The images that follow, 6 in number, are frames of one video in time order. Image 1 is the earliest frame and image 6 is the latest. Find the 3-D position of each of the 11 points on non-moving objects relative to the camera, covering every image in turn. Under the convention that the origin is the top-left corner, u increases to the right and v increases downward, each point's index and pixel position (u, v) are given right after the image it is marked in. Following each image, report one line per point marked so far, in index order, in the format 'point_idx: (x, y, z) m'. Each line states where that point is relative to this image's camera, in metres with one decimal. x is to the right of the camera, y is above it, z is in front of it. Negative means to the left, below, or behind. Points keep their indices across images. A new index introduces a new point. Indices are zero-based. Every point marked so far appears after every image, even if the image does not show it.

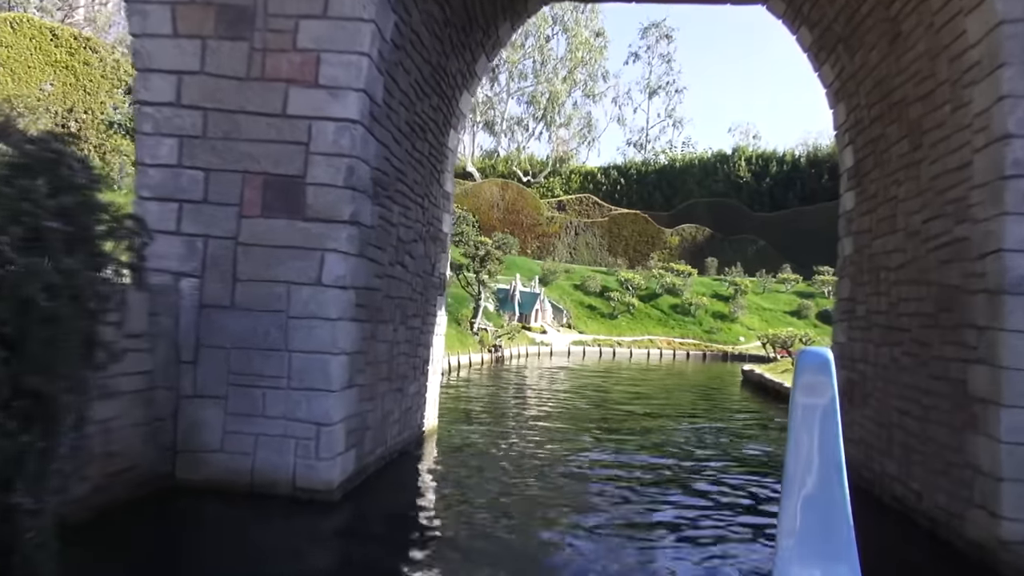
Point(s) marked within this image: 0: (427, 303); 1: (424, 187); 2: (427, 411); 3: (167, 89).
0: (-1.4, -0.2, +12.6) m
1: (-1.3, +1.5, +12.0) m
2: (-1.4, -2.1, +13.4) m
3: (-3.8, +2.2, +8.6) m
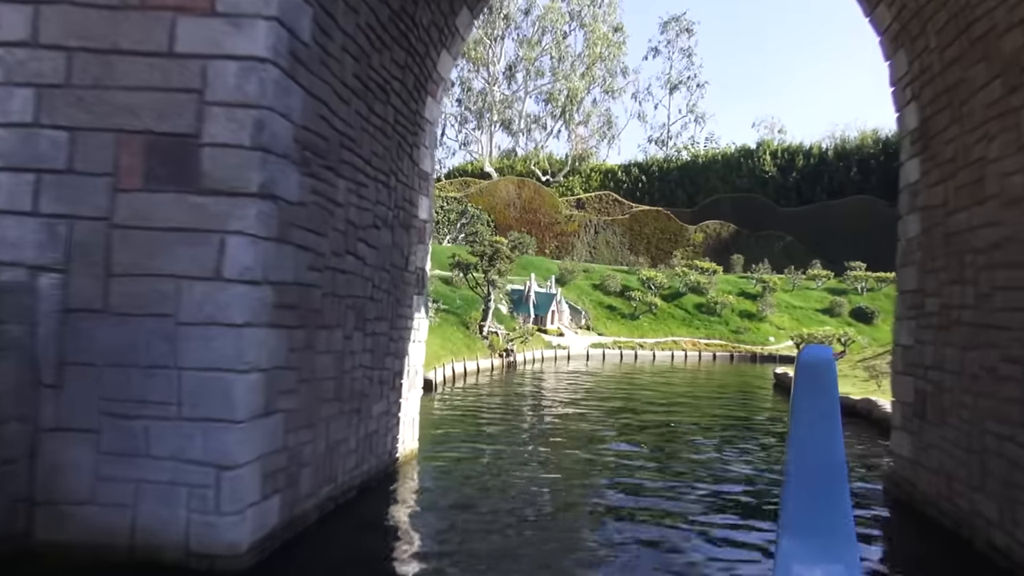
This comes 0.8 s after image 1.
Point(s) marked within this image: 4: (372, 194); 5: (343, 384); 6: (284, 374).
0: (-1.5, -0.2, +10.5) m
1: (-1.5, +1.6, +9.8) m
2: (-1.5, -2.1, +11.2) m
3: (-4.1, +2.2, +6.5) m
4: (-1.7, +1.1, +9.2) m
5: (-1.8, -1.0, +8.6) m
6: (-2.0, -0.8, +7.0) m
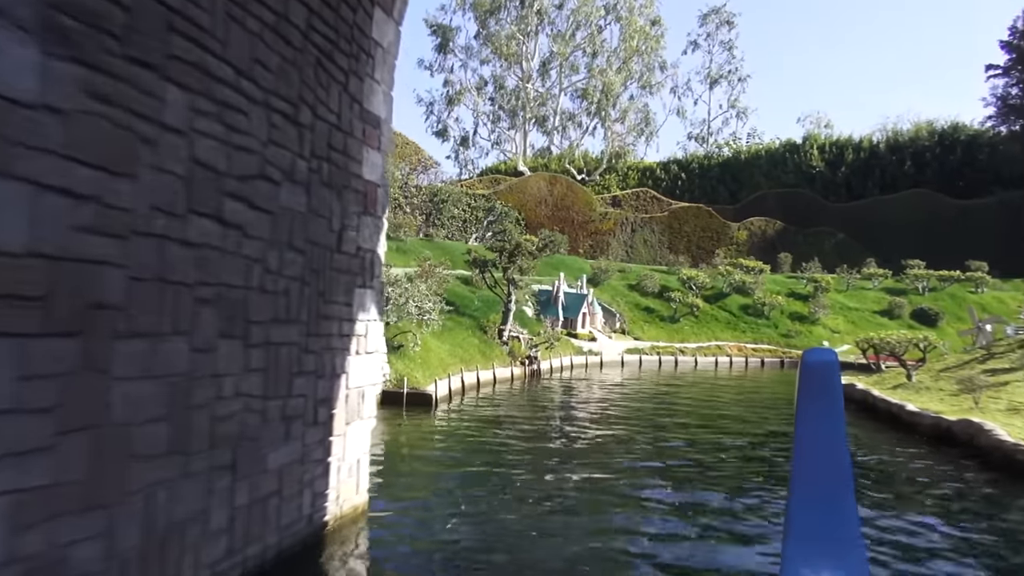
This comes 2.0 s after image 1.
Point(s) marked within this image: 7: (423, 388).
0: (-1.7, -0.1, +7.2) m
1: (-1.8, +1.7, +6.5) m
2: (-1.7, -2.0, +7.9) m
3: (-4.5, +2.3, +3.4) m
4: (-1.9, +1.2, +5.9) m
5: (-2.1, -0.9, +5.3) m
6: (-2.4, -0.6, +3.7) m
7: (-2.1, -2.4, +18.4) m
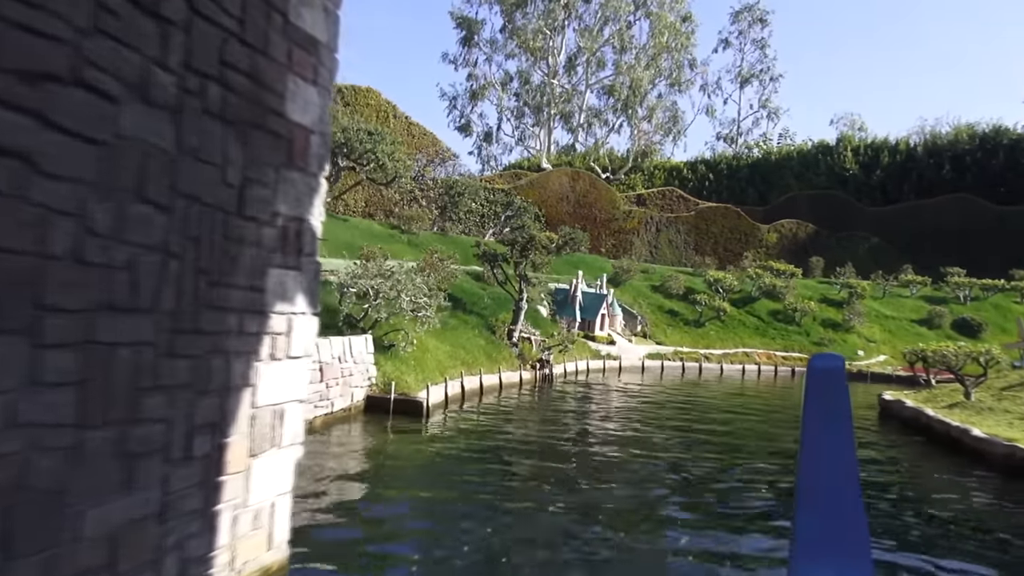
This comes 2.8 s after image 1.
0: (-1.9, +0.1, +5.0) m
1: (-2.0, +1.8, +4.4) m
2: (-1.9, -1.8, +5.8) m
3: (-4.8, +2.5, +1.3) m
4: (-2.1, +1.4, +3.7) m
5: (-2.4, -0.8, +3.1) m
6: (-2.7, -0.5, +1.6) m
7: (-2.0, -2.2, +16.3) m
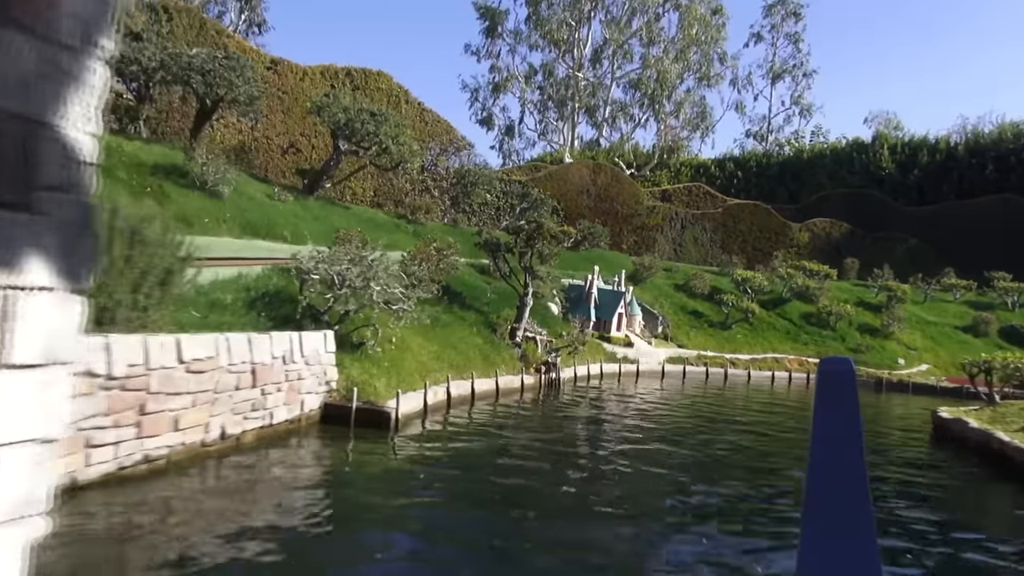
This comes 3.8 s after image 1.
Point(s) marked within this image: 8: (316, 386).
0: (-2.4, +0.3, +2.4) m
1: (-2.5, +2.0, +1.7) m
2: (-2.4, -1.6, +3.1) m
3: (-5.3, +2.8, -1.3) m
4: (-2.7, +1.6, +1.1) m
5: (-3.0, -0.6, +0.5) m
6: (-3.3, -0.3, -1.0) m
7: (-2.2, -2.0, +13.6) m
8: (-3.2, -1.6, +13.0) m
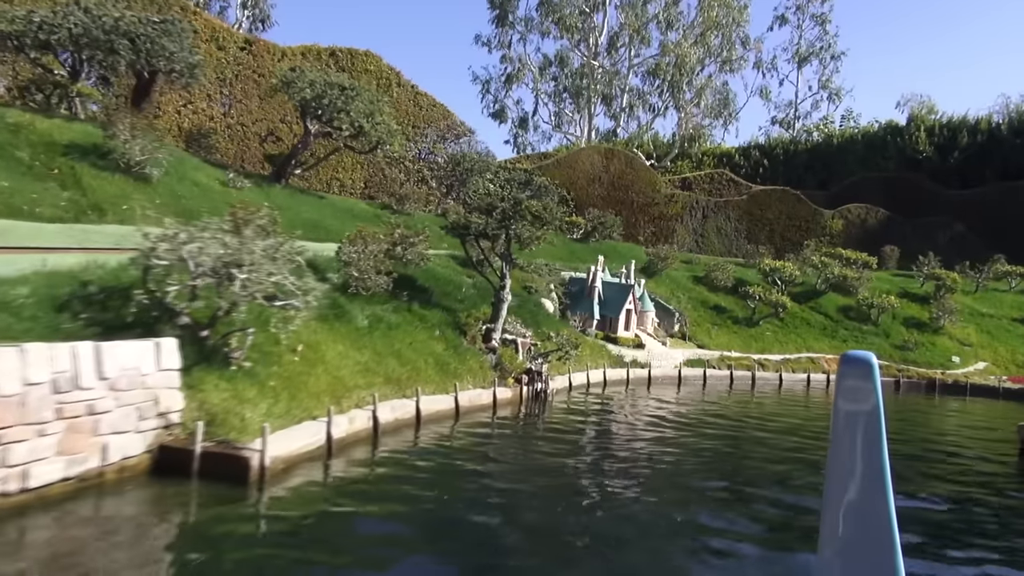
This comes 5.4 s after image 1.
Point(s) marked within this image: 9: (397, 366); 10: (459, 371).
0: (-3.7, +0.4, -1.7) m
1: (-3.8, +2.2, -2.4) m
2: (-3.6, -1.5, -1.0) m
3: (-6.8, +2.9, -5.3) m
4: (-4.0, +1.7, -3.0) m
5: (-4.3, -0.4, -3.6) m
6: (-4.7, -0.1, -5.1) m
7: (-3.1, -1.8, +9.5) m
8: (-4.1, -1.5, +9.0) m
9: (-2.0, -1.5, +14.6) m
10: (-1.0, -1.7, +16.7) m
